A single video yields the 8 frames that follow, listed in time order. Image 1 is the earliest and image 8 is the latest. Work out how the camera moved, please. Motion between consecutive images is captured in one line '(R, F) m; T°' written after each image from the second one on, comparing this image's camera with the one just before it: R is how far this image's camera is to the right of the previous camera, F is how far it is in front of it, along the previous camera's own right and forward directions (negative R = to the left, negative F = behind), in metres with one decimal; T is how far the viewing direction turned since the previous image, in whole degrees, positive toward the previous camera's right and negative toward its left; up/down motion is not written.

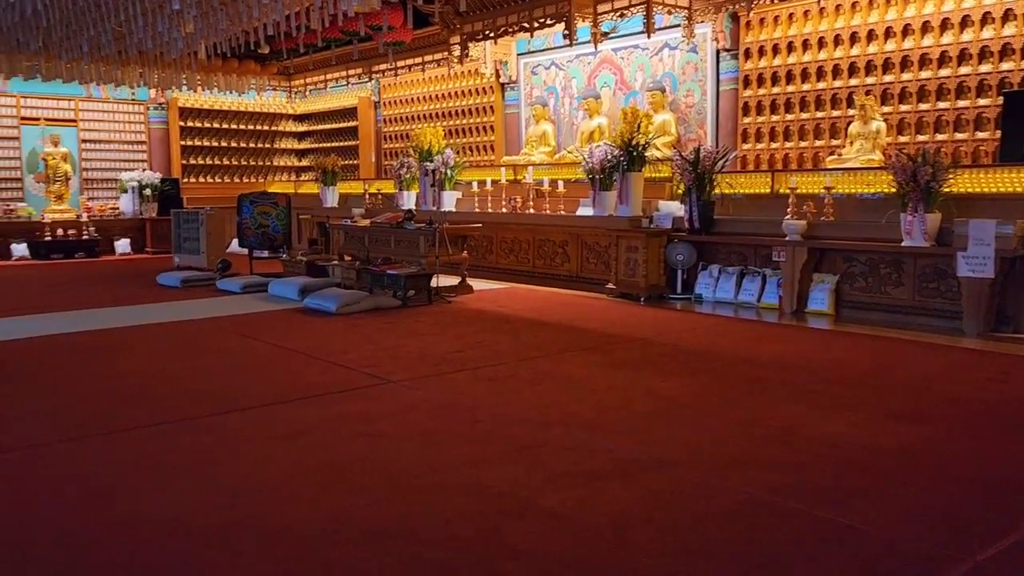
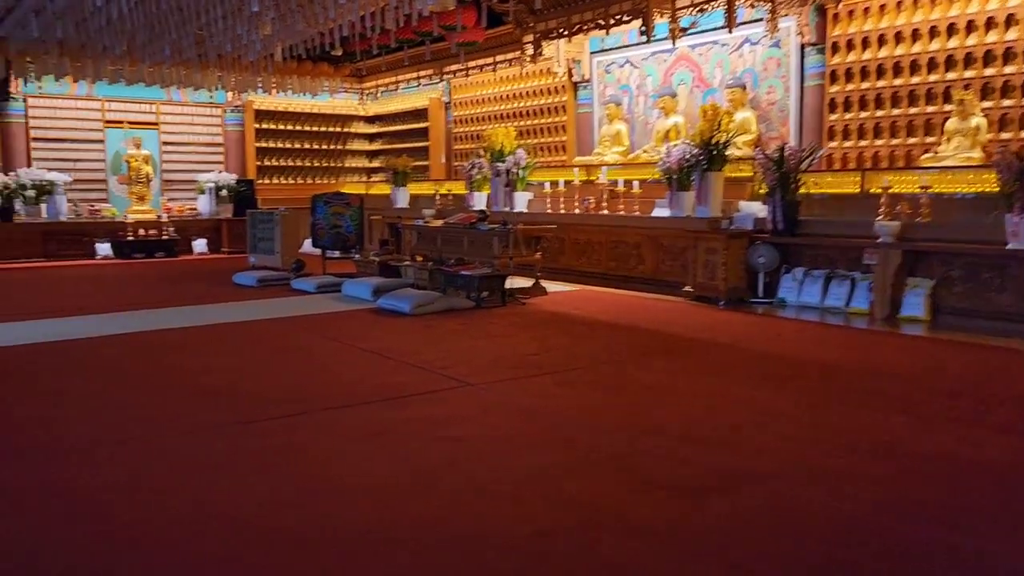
(-0.1, +0.1) m; -4°
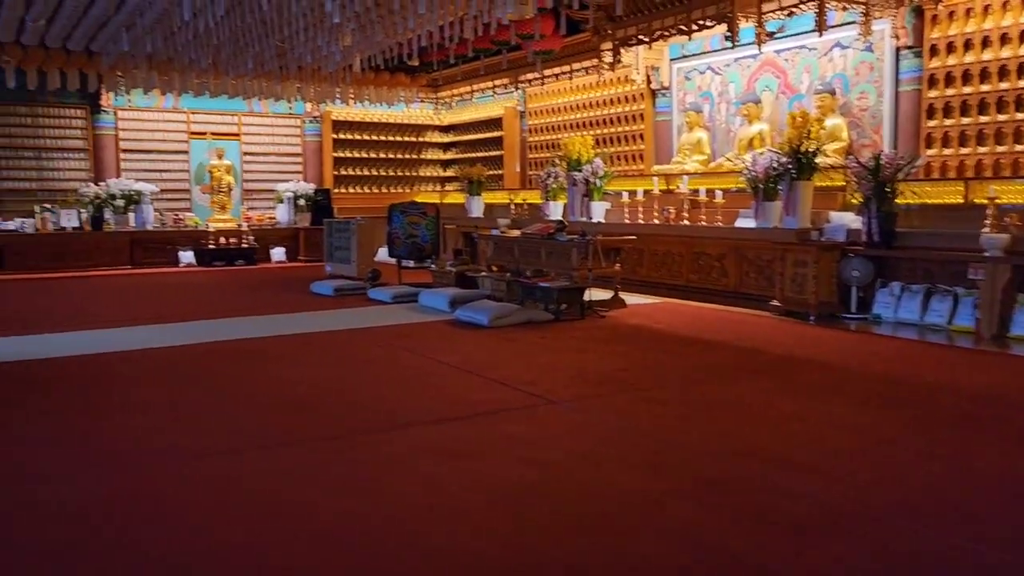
(-0.1, +0.1) m; -5°
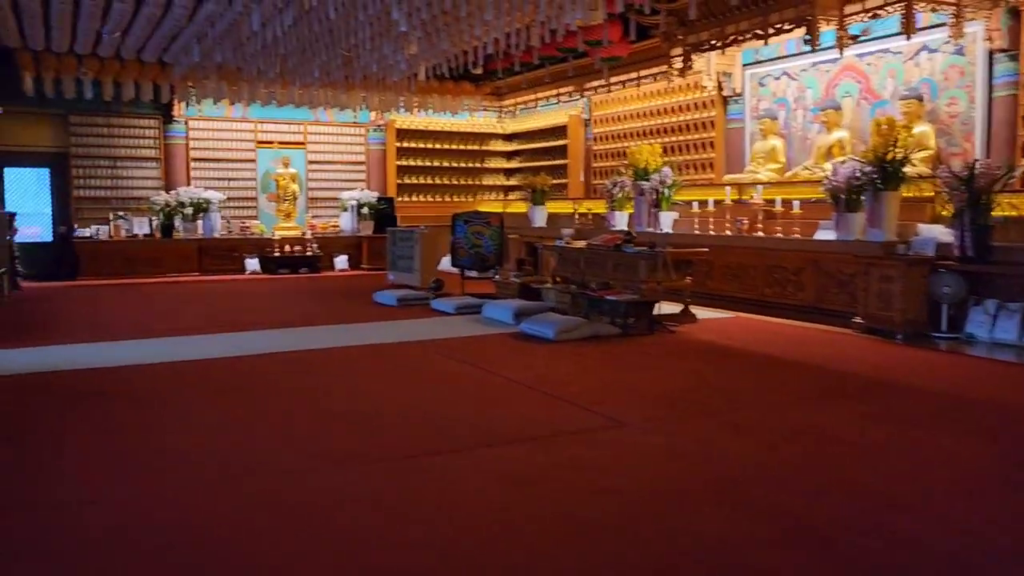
(-0.1, +0.2) m; -4°
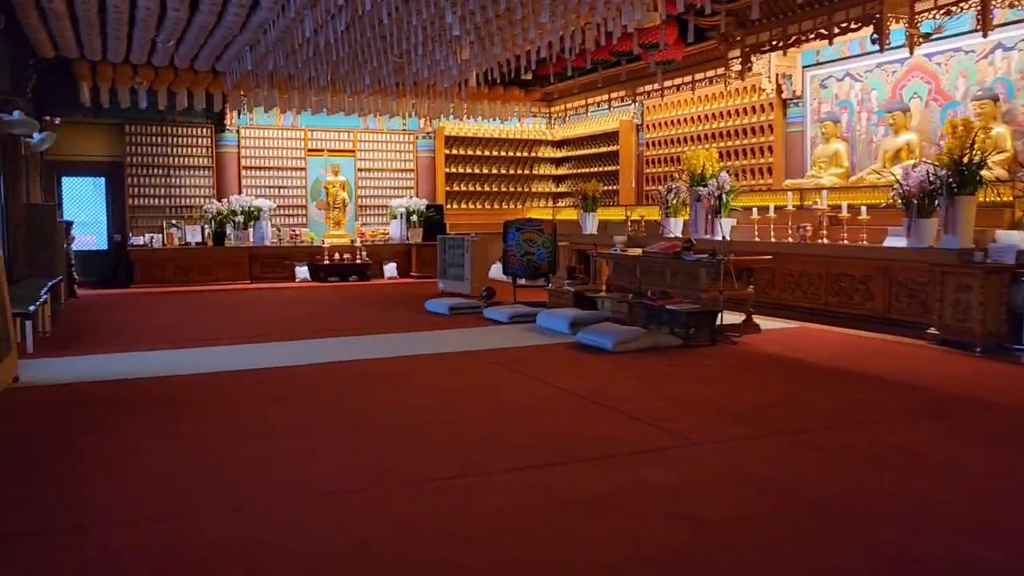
(-0.1, +0.2) m; -3°
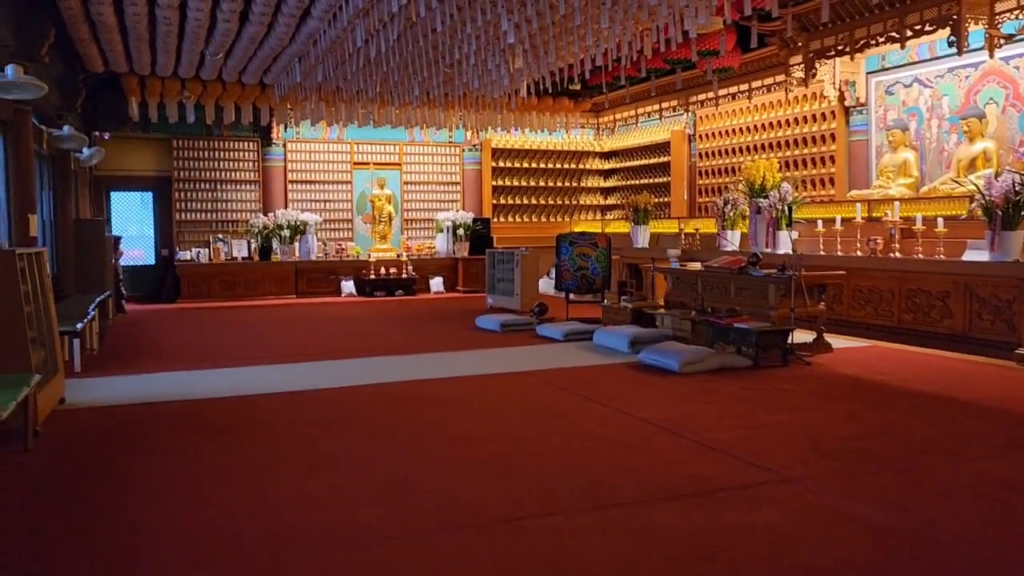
(-0.1, +0.2) m; -3°
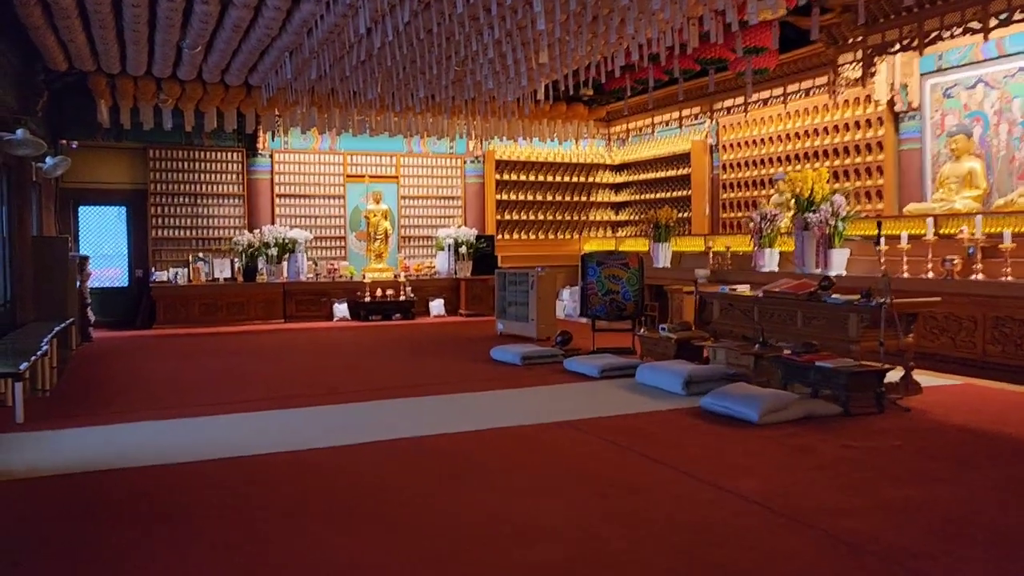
(-0.3, +0.9) m; +1°
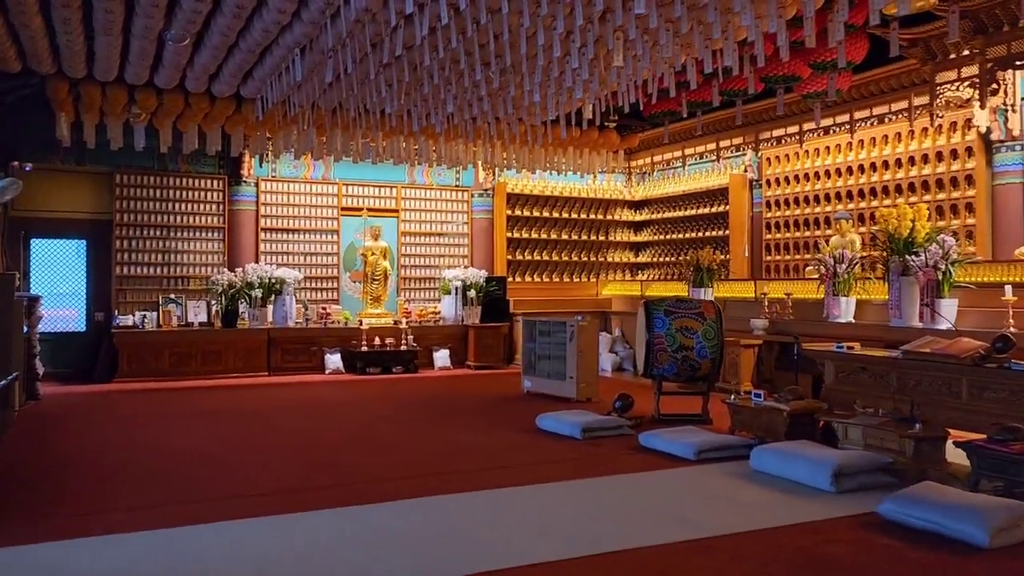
(-0.6, +1.2) m; +2°
